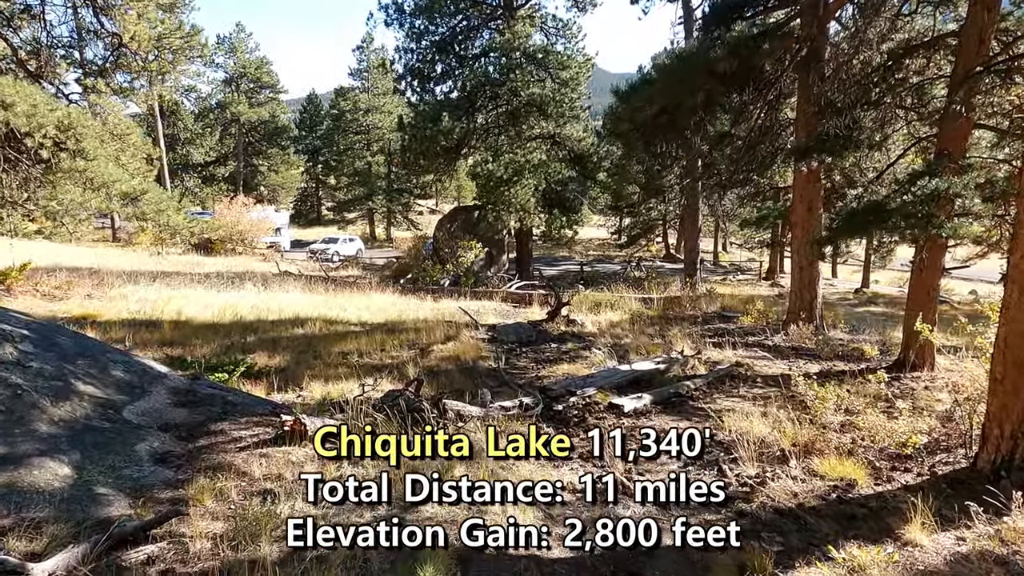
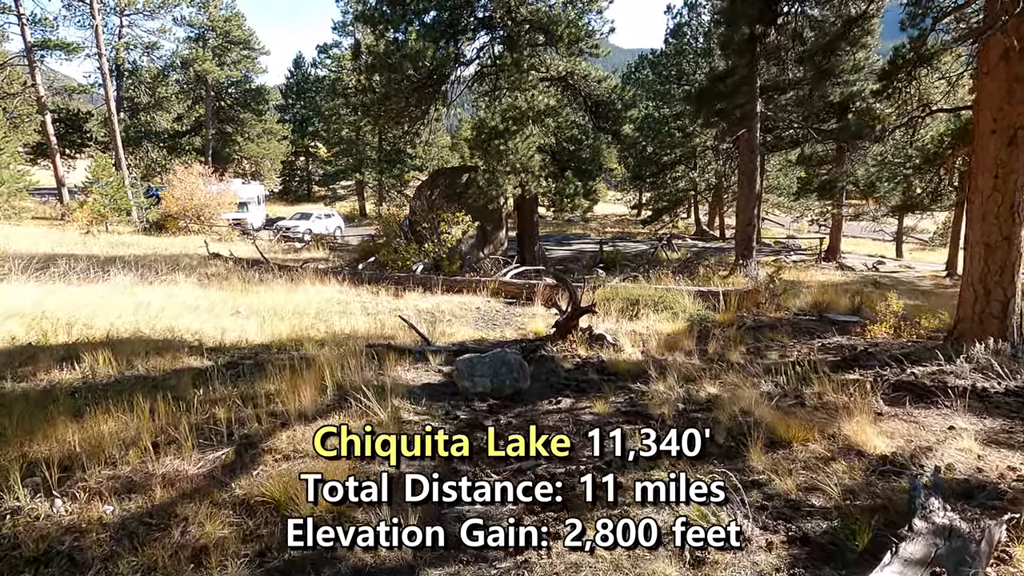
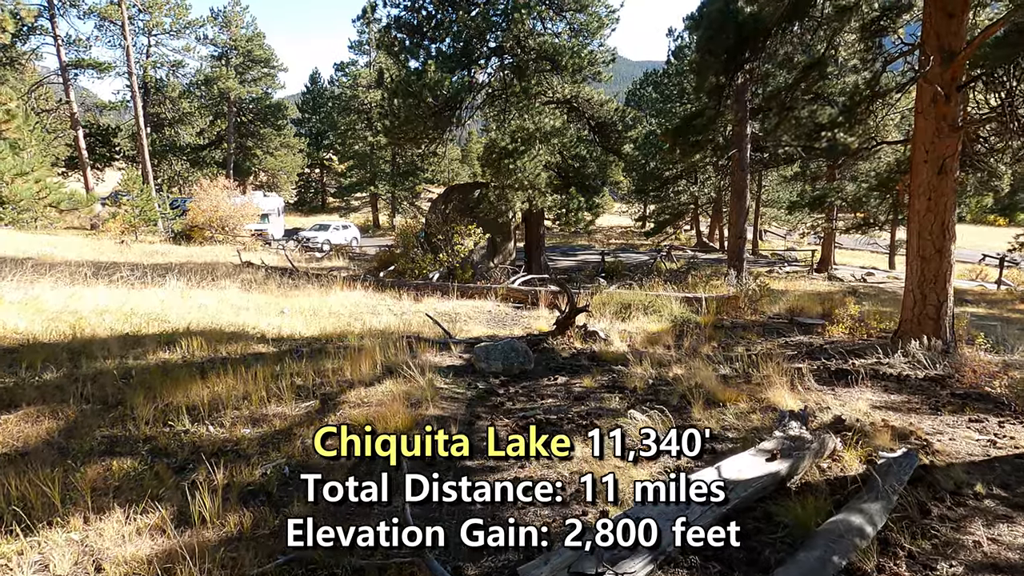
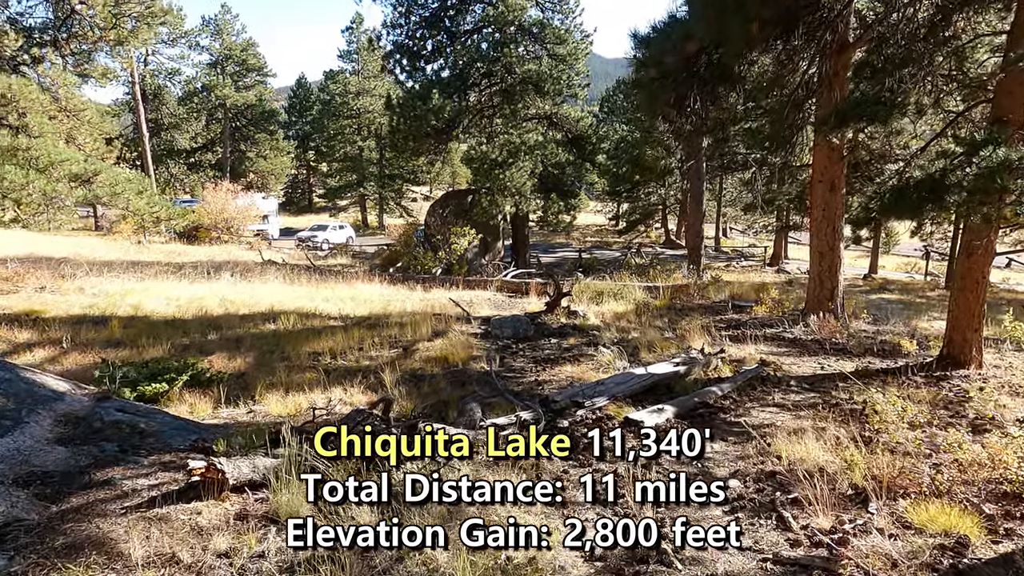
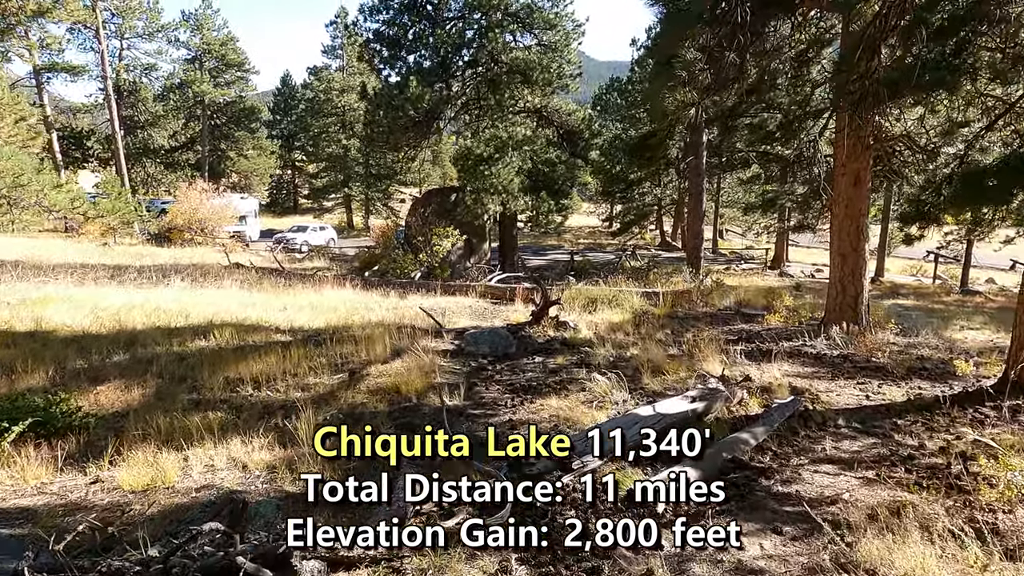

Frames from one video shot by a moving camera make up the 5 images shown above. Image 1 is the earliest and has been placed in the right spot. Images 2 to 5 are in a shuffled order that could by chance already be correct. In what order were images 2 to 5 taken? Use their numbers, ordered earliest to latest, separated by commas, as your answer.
4, 5, 3, 2
